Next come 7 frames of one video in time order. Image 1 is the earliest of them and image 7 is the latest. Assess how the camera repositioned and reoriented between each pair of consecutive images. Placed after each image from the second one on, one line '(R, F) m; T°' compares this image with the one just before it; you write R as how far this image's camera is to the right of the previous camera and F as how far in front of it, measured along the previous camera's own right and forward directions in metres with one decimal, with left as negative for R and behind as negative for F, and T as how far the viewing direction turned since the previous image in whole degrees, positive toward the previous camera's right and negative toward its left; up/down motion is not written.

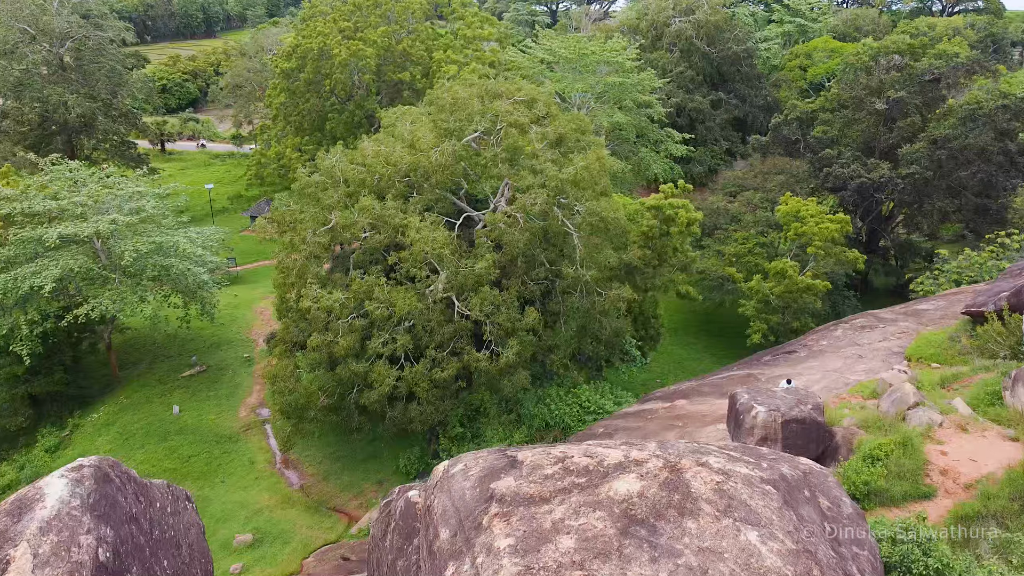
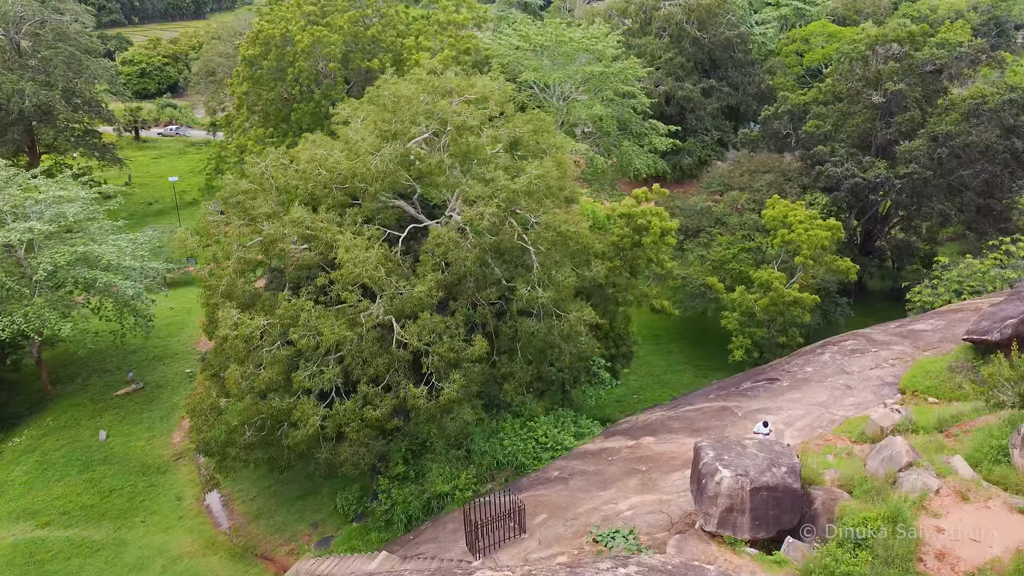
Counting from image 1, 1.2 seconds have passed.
(+0.8, +1.5) m; 0°
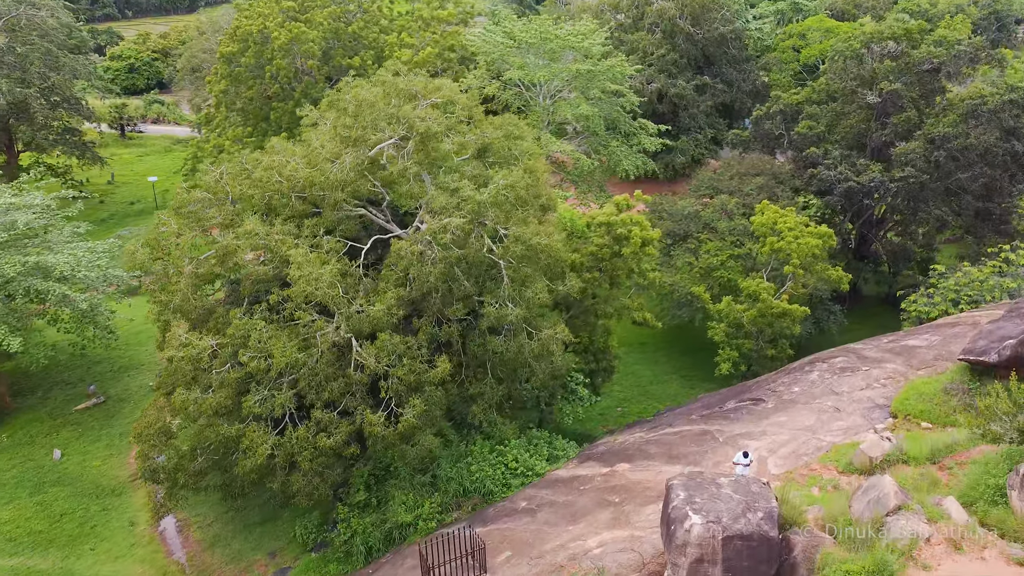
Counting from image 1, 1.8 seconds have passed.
(+0.5, +0.7) m; 0°
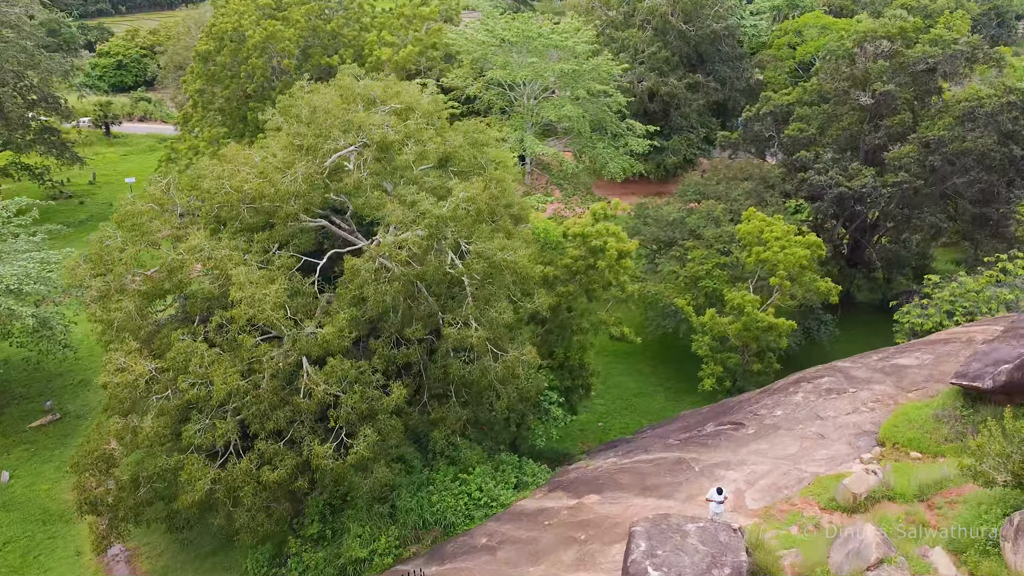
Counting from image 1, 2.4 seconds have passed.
(+0.5, +0.7) m; 0°
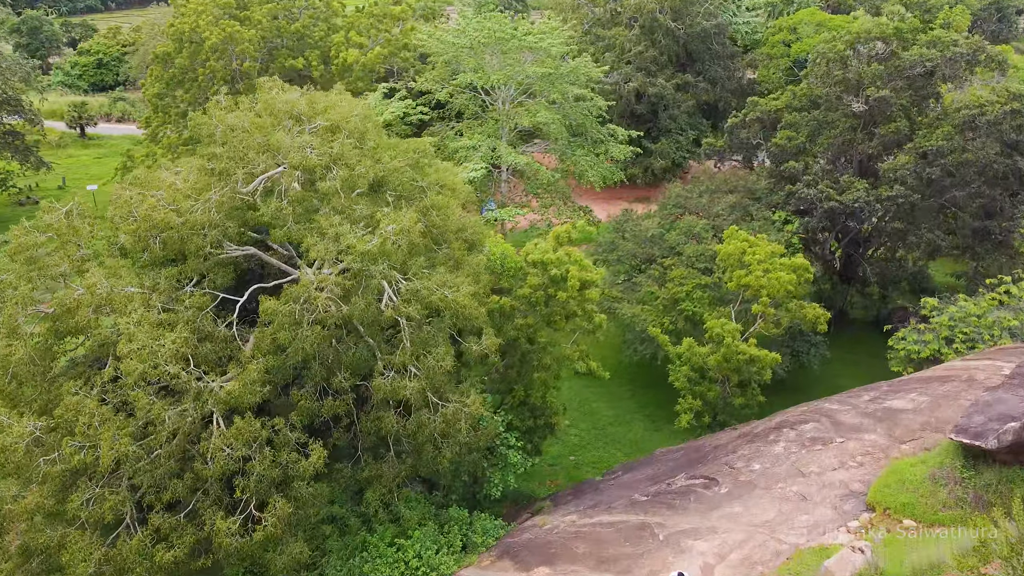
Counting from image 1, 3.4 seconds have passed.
(+0.7, +1.3) m; 0°
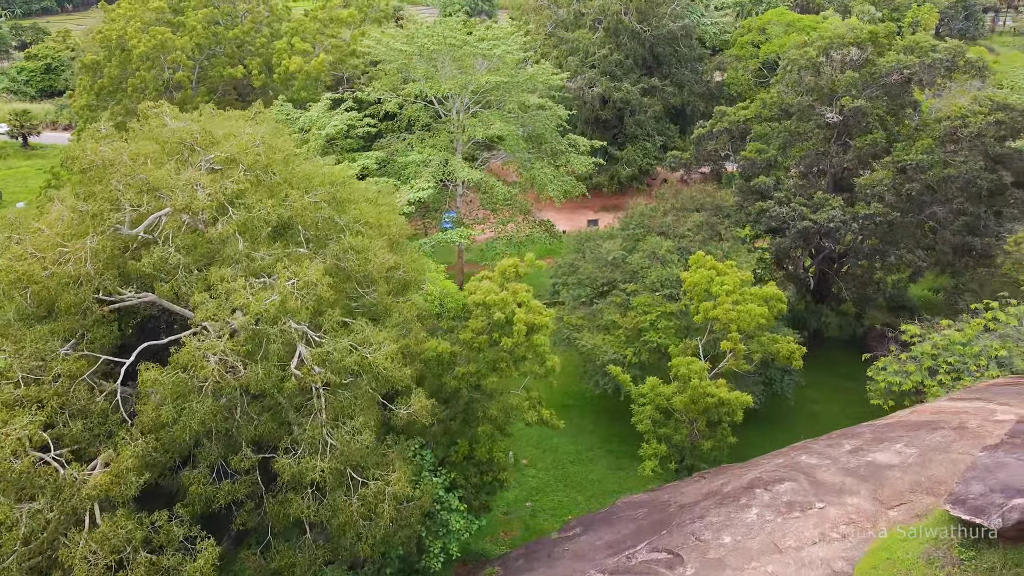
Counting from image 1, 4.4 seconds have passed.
(+0.5, +1.3) m; +2°
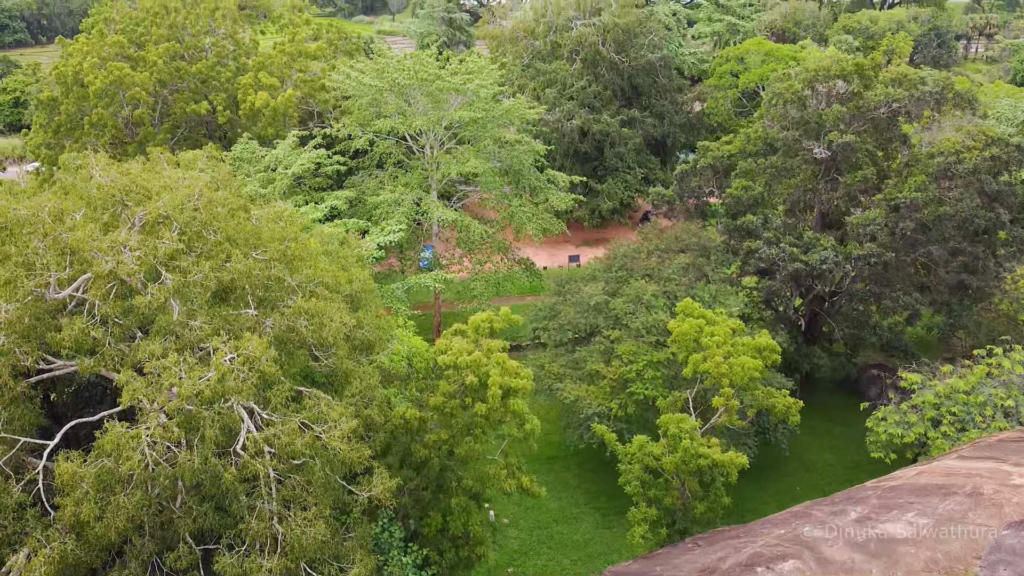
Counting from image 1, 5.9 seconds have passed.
(+0.1, +0.9) m; +1°
